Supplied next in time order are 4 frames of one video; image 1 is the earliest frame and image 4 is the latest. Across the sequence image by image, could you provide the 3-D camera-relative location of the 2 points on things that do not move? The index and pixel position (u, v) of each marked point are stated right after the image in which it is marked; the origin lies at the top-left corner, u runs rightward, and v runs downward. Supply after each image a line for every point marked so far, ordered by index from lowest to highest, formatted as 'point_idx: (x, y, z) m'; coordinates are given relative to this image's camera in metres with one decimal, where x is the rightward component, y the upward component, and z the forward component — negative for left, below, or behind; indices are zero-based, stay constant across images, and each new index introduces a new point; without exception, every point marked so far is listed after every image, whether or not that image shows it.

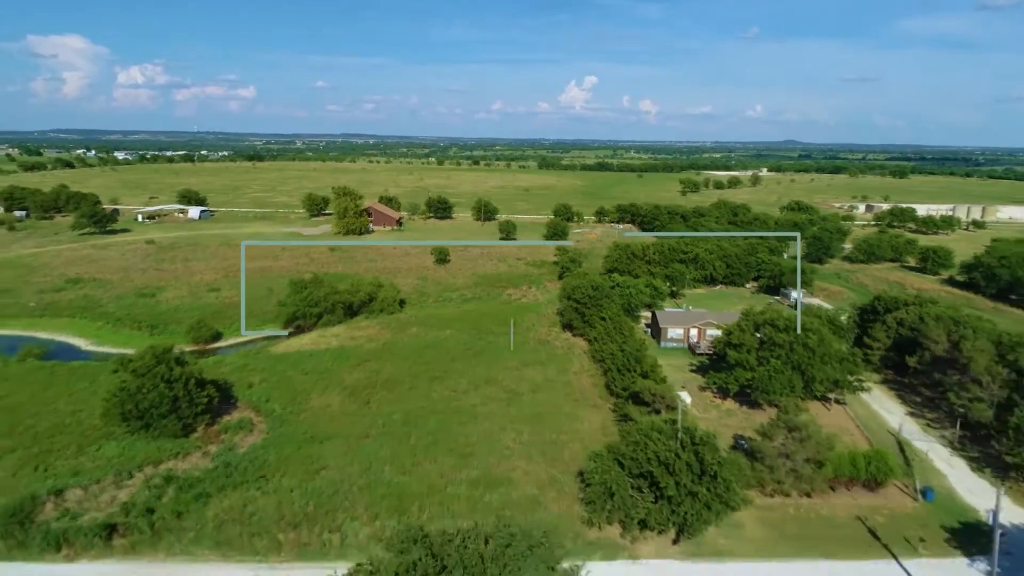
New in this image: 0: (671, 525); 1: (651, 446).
0: (+4.1, -6.3, +17.9) m
1: (+3.8, -4.2, +18.3) m
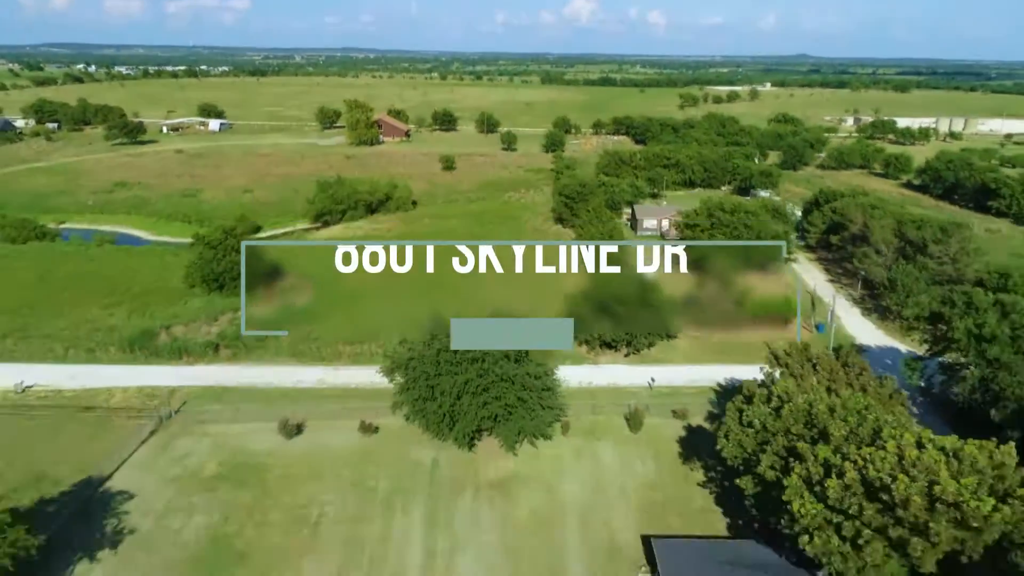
0: (+3.9, -2.1, +25.1) m
1: (+3.6, +0.1, +25.2) m
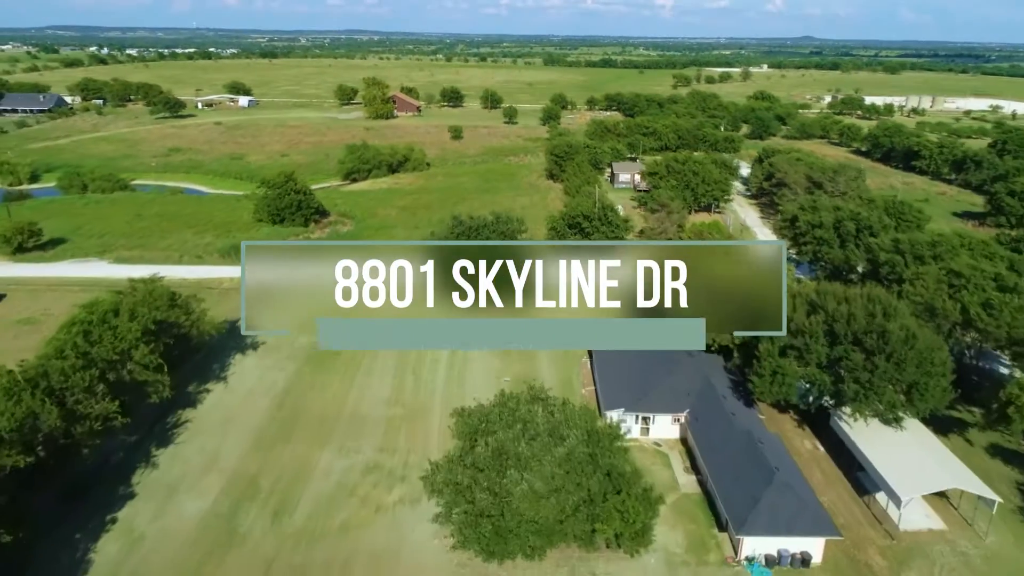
0: (+3.7, +1.8, +34.5) m
1: (+3.4, +3.9, +34.6) m
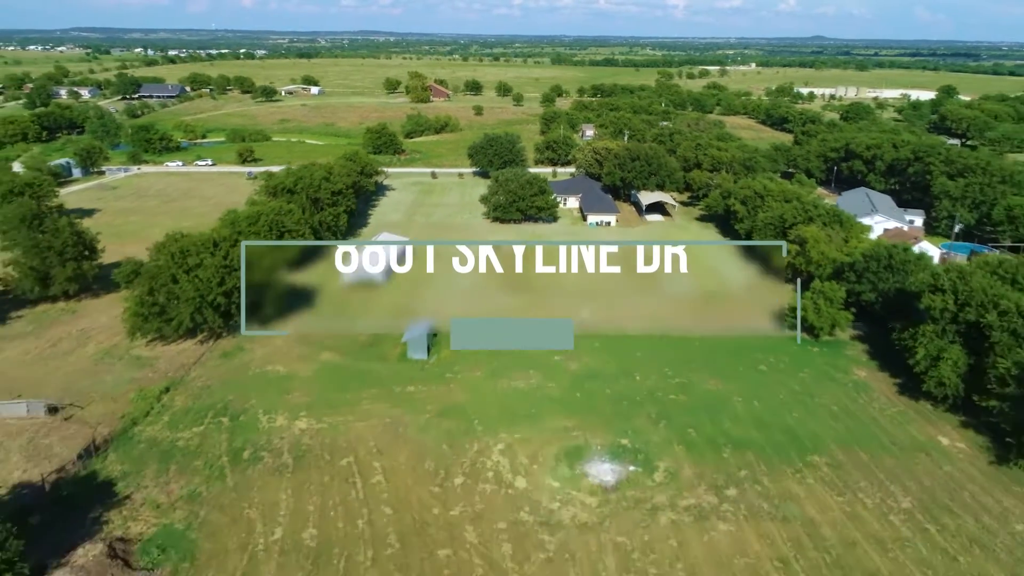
0: (+3.9, +11.5, +63.8) m
1: (+3.6, +13.7, +63.9) m
